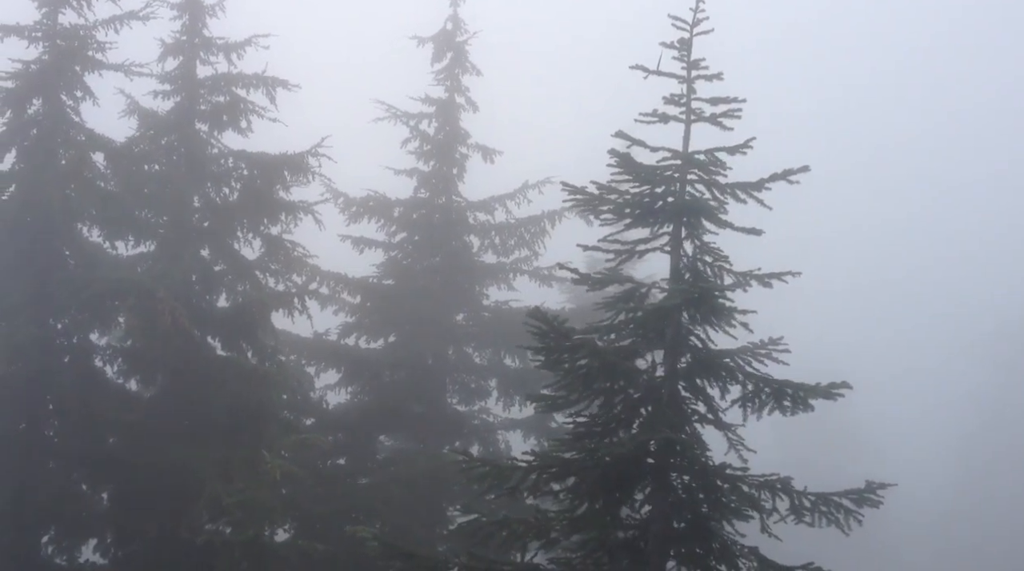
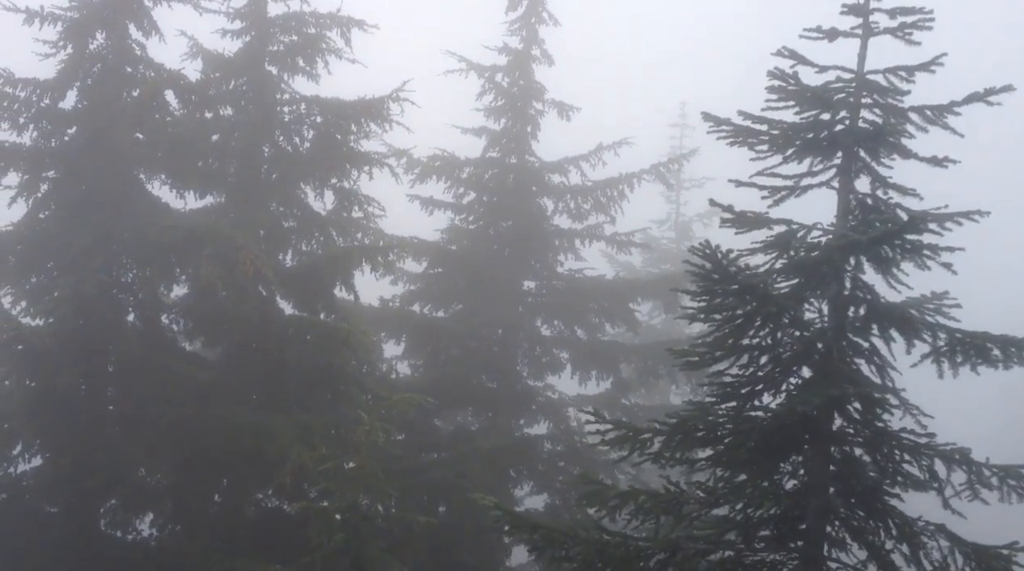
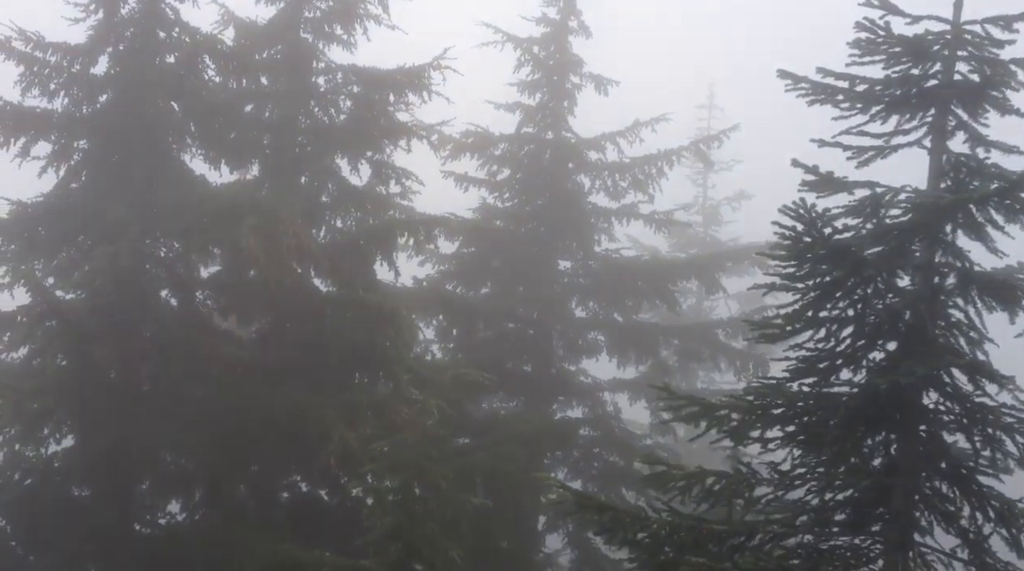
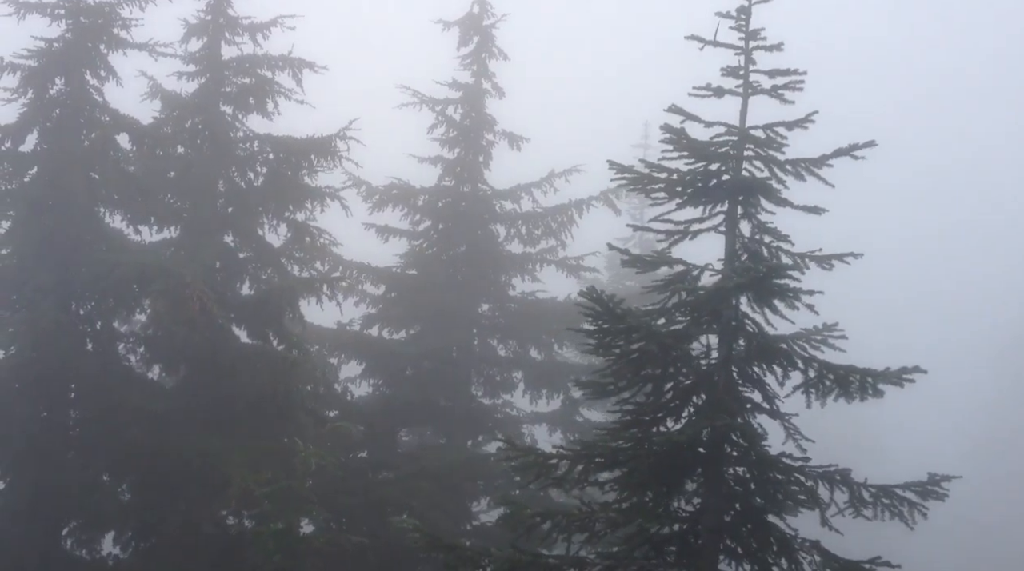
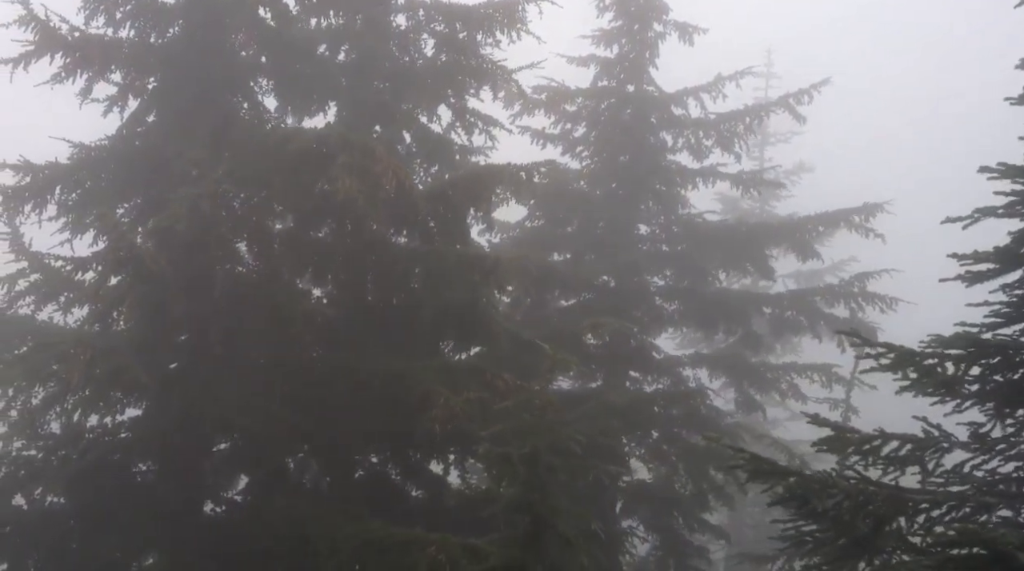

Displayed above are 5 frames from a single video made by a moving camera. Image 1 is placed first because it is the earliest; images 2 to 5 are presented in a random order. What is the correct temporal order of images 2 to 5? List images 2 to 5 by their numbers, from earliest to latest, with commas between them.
4, 2, 3, 5
